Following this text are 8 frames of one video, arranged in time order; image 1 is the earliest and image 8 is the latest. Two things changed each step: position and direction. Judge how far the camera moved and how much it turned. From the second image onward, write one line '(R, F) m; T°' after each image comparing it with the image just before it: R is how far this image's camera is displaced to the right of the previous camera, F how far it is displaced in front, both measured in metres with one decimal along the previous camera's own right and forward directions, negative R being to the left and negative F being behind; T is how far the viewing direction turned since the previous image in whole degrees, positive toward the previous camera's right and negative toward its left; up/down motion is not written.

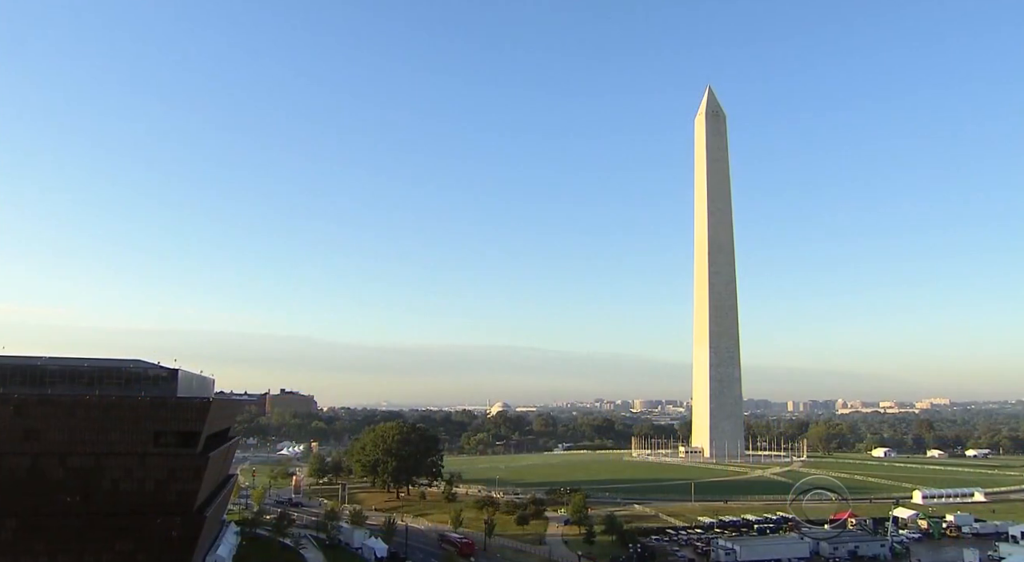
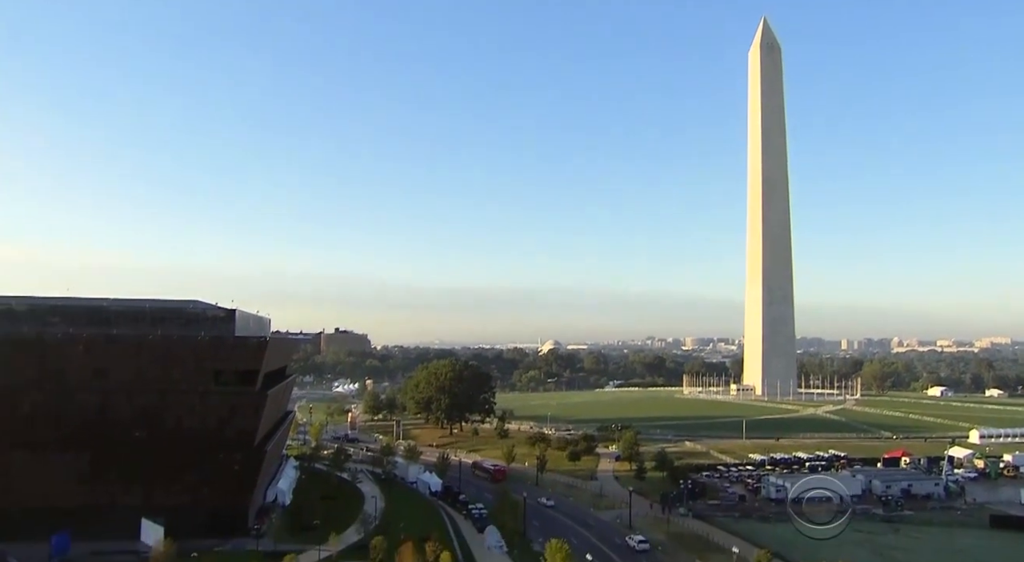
(-0.1, +0.9) m; -4°
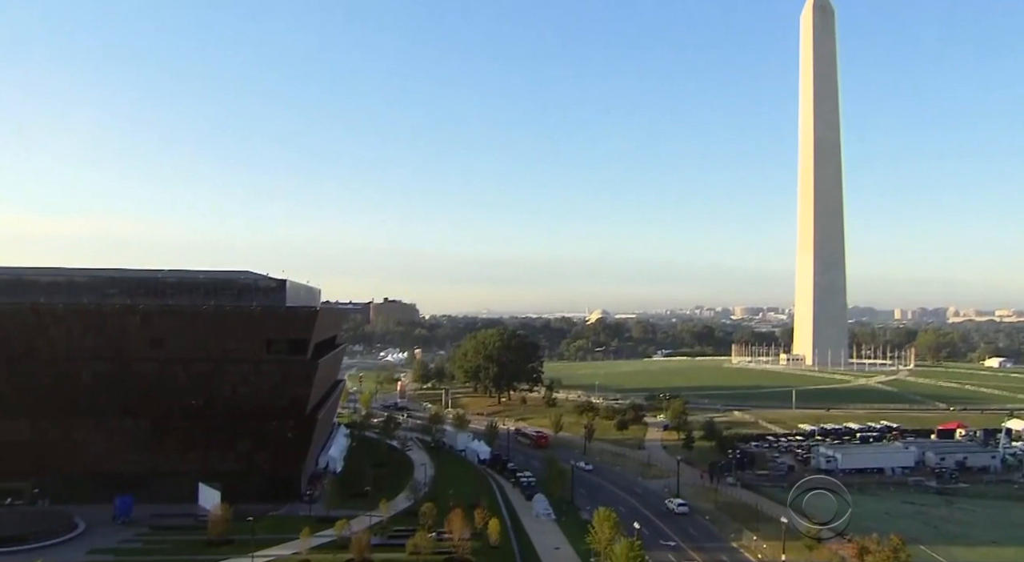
(-0.1, +0.5) m; -3°
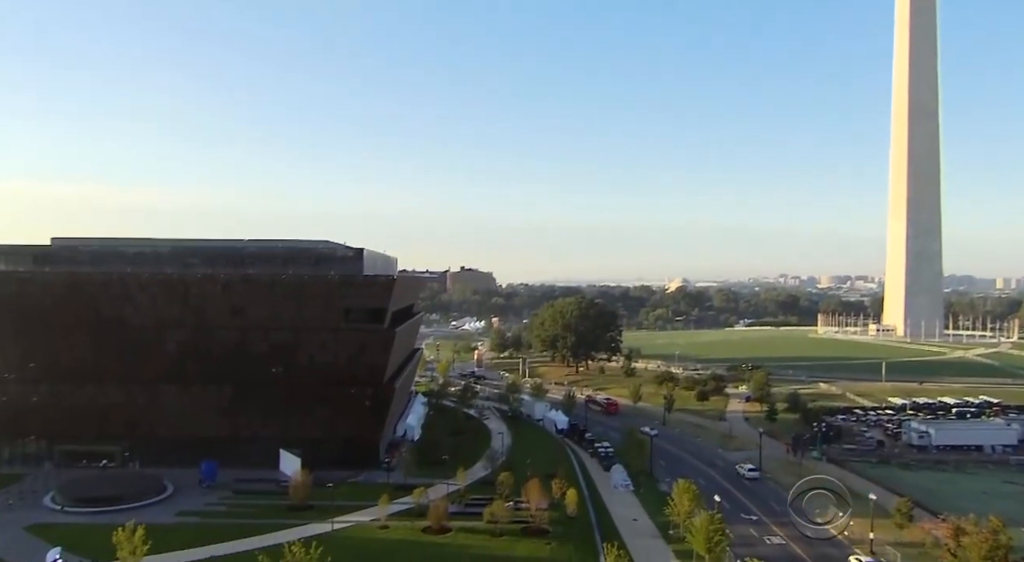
(0.0, +1.2) m; -6°
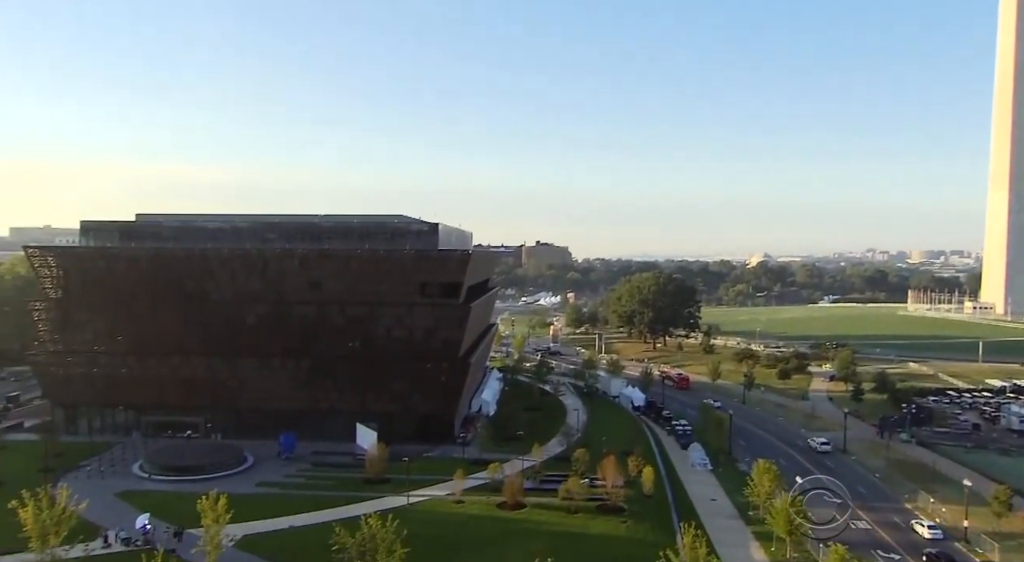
(-0.1, +0.9) m; -5°
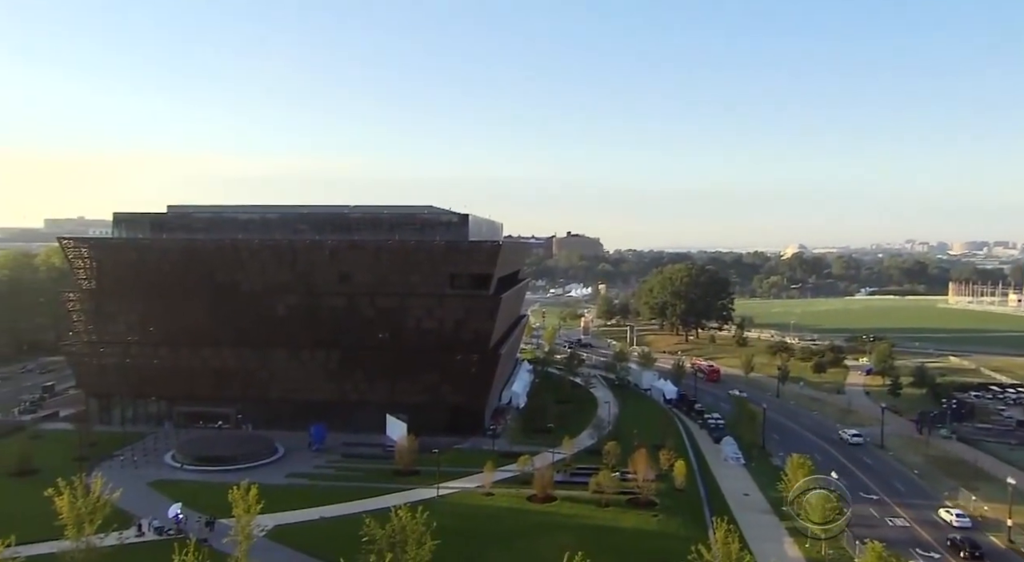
(0.0, +0.4) m; -2°
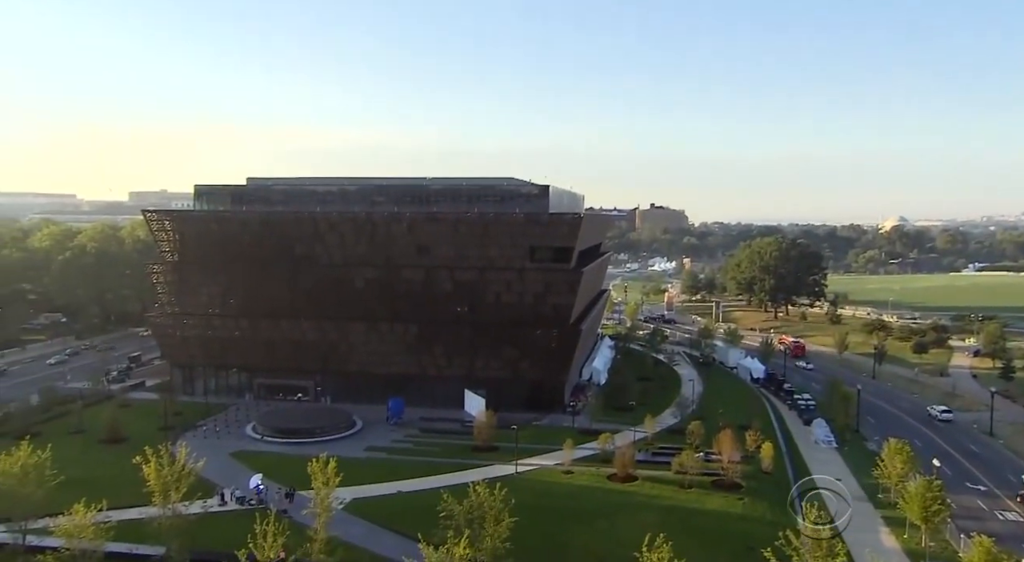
(0.0, +1.2) m; -6°
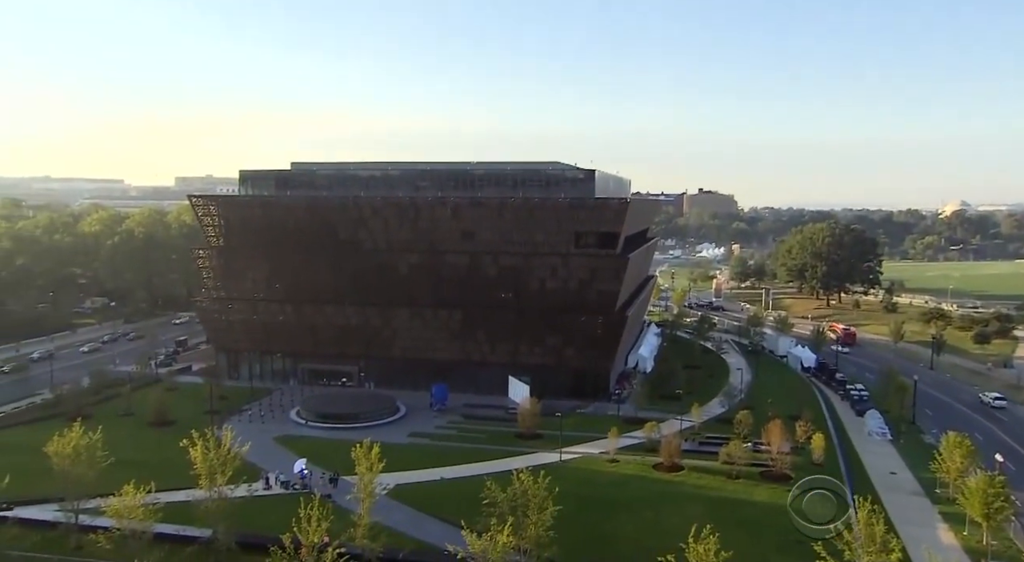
(0.0, +0.6) m; -3°
